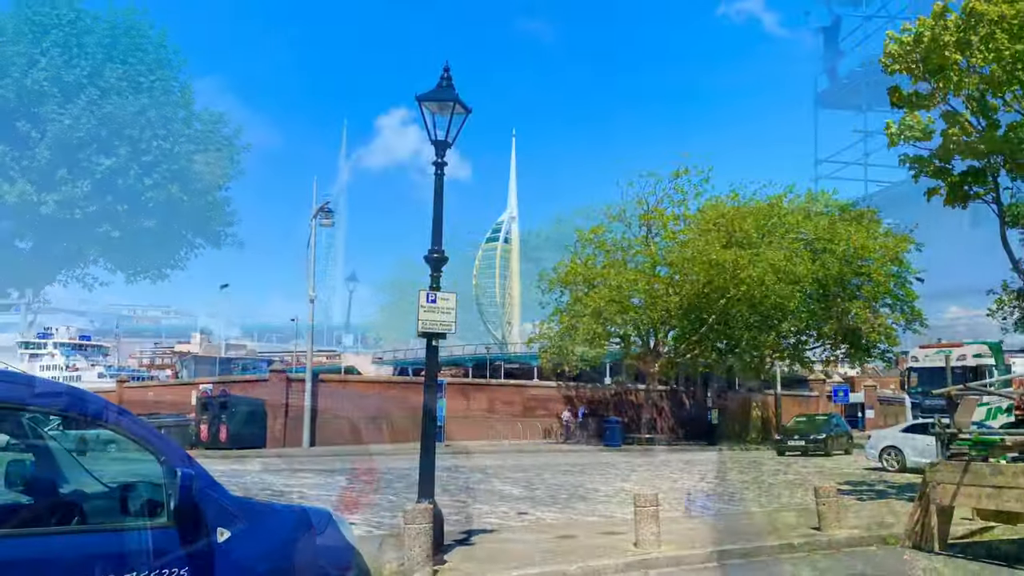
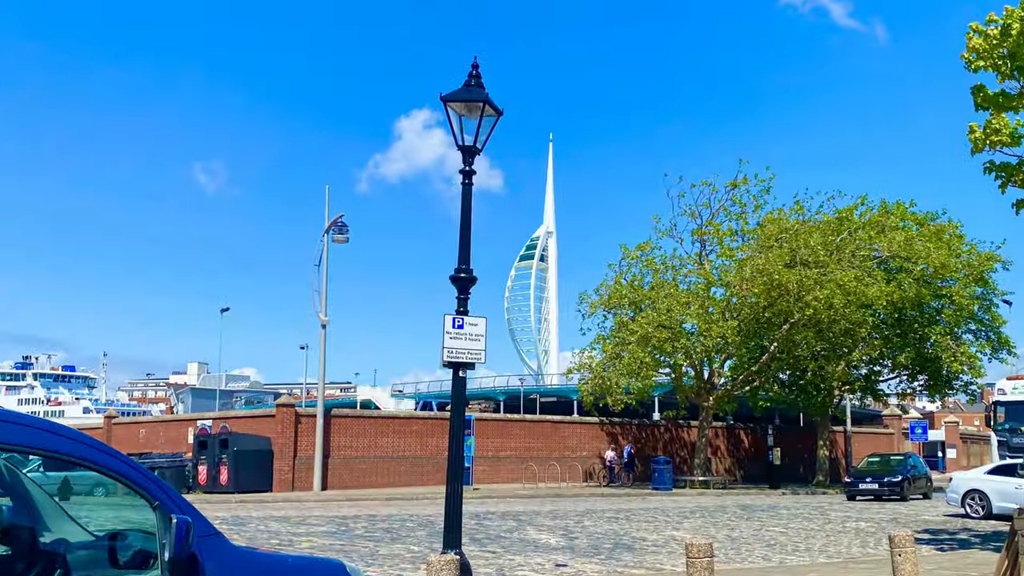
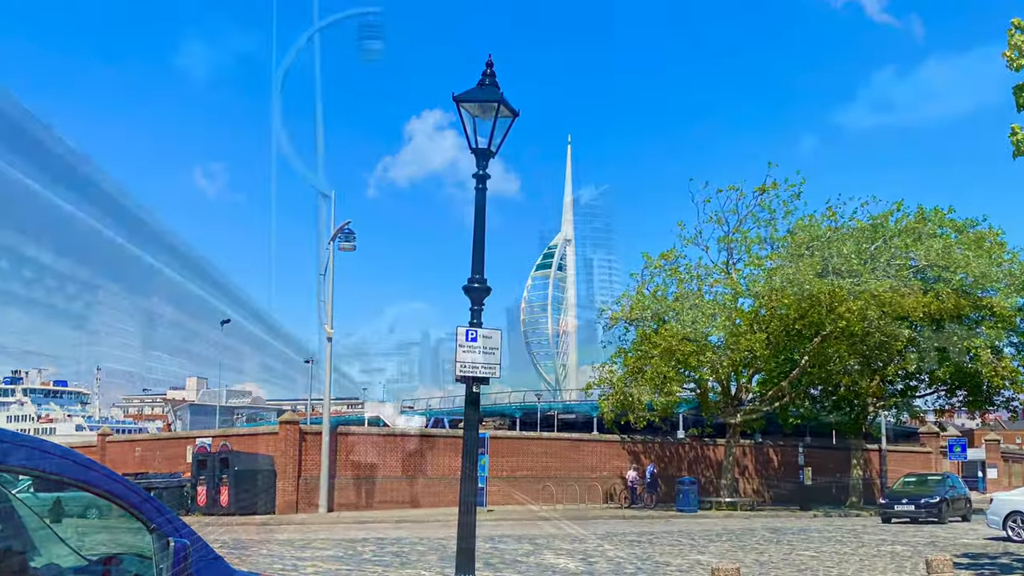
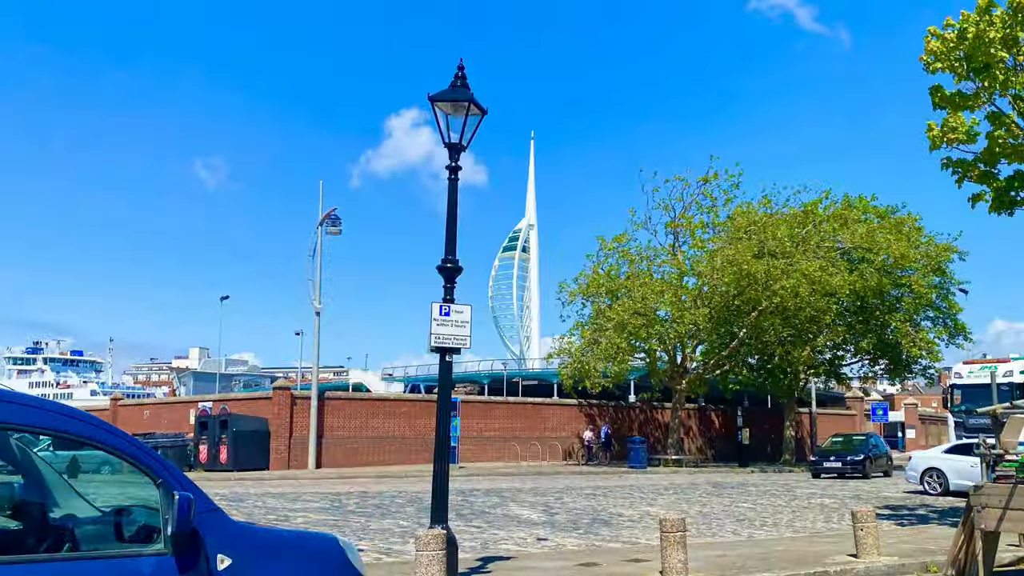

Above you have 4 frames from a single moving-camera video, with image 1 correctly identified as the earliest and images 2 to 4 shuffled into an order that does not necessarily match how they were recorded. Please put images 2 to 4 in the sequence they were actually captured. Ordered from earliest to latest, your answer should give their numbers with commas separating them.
4, 2, 3
